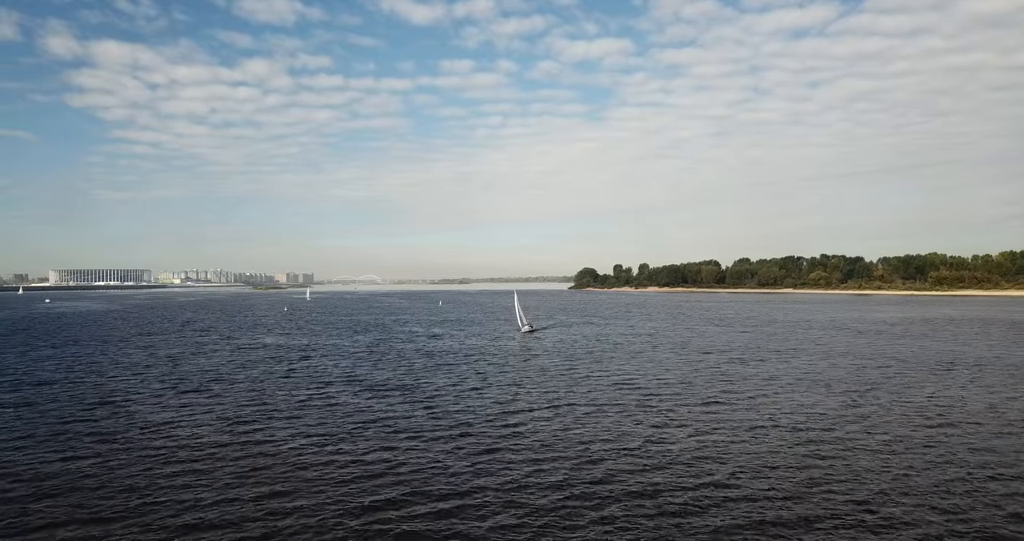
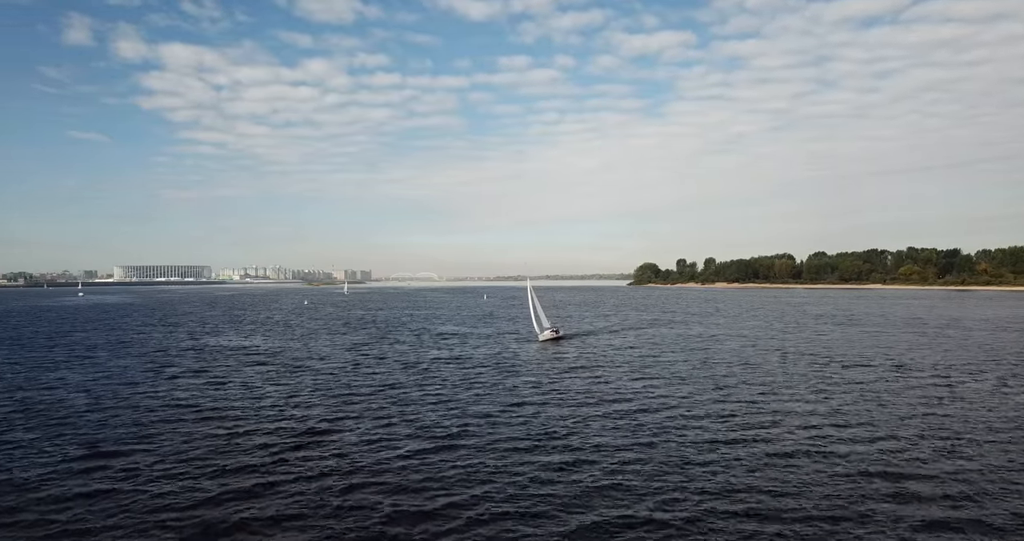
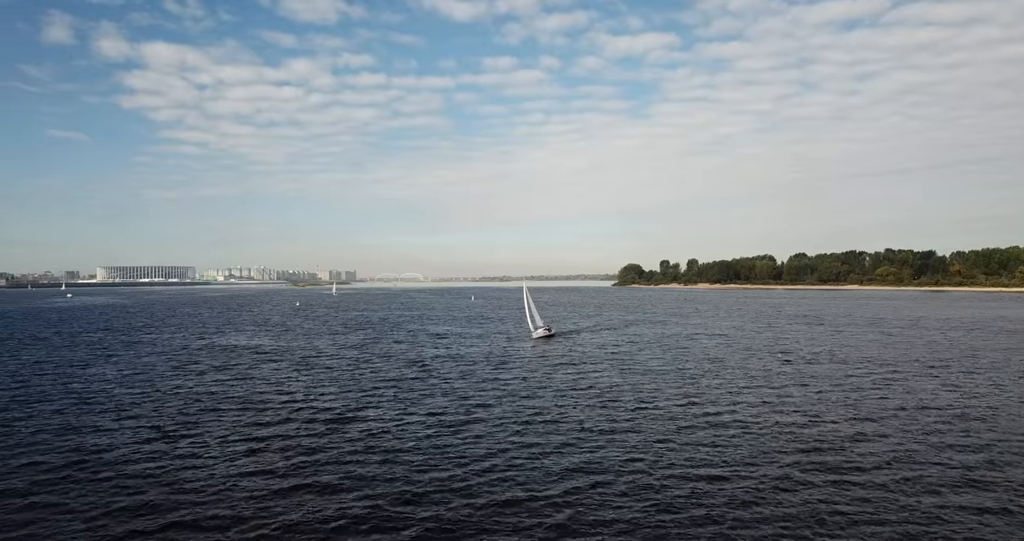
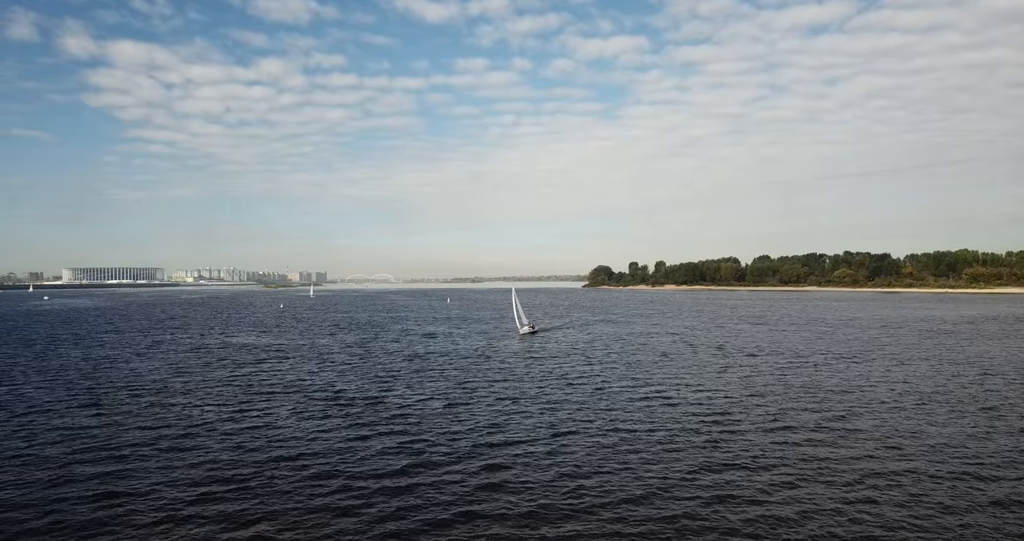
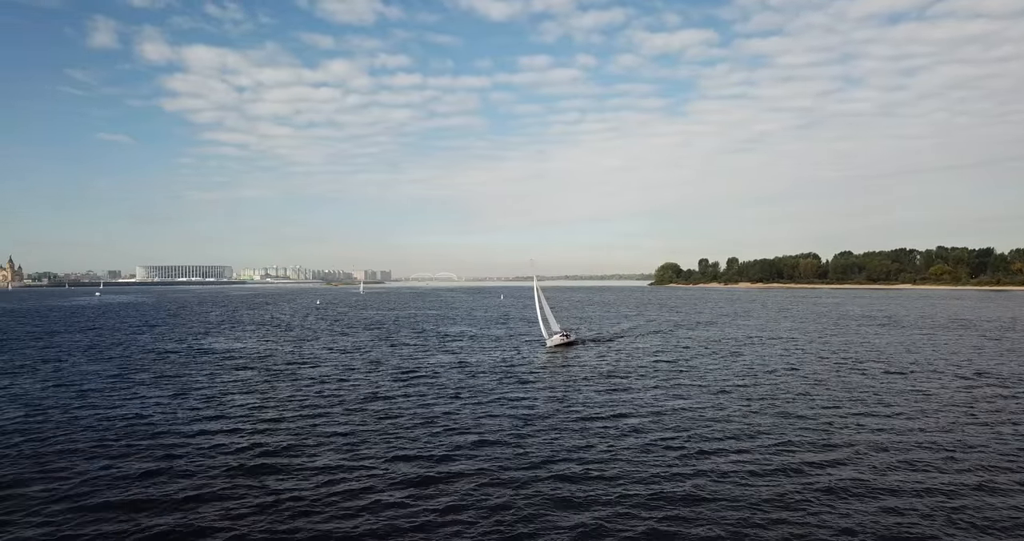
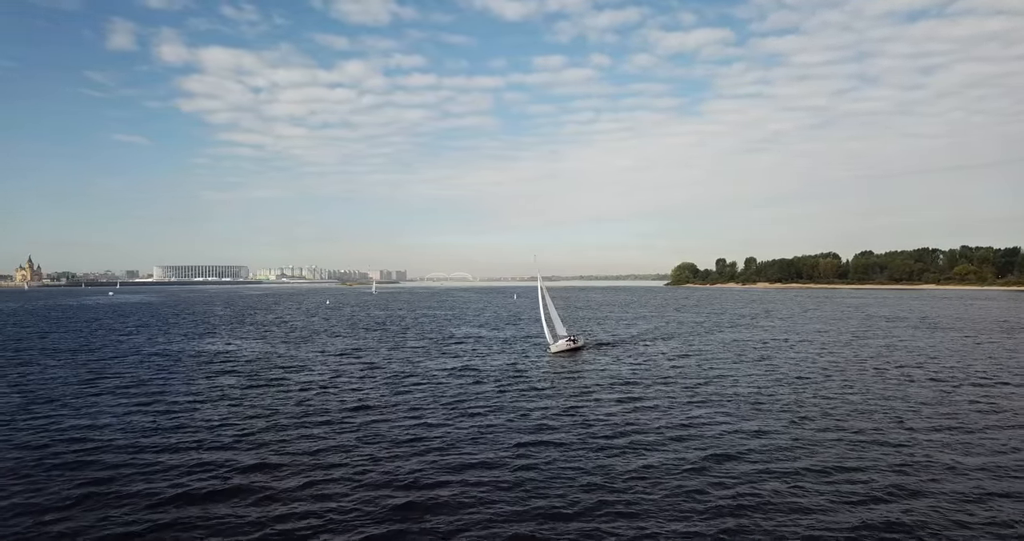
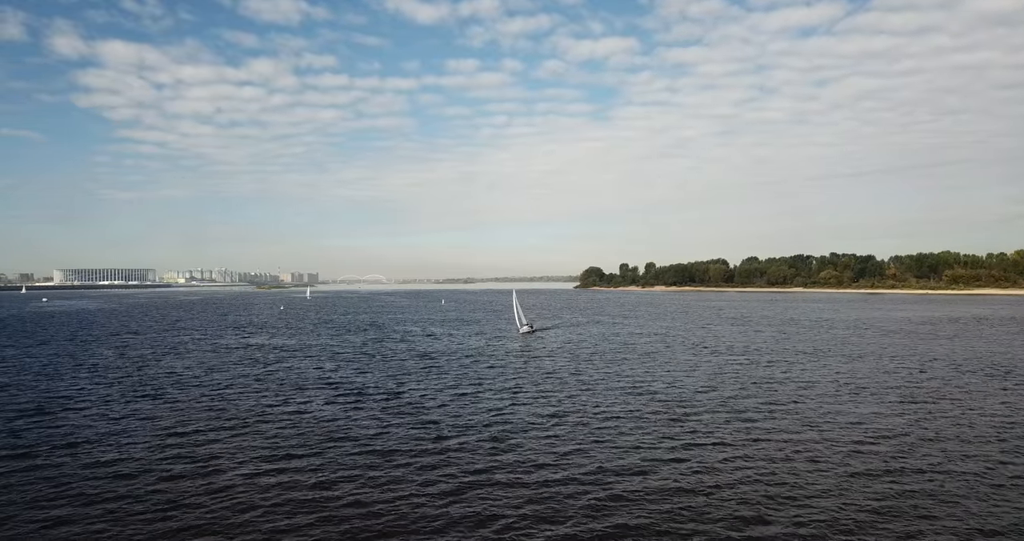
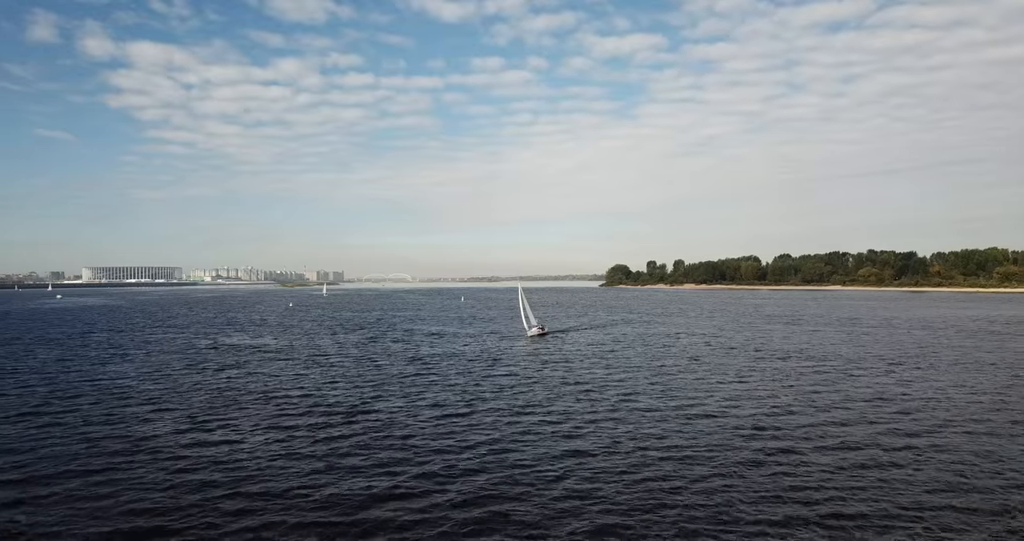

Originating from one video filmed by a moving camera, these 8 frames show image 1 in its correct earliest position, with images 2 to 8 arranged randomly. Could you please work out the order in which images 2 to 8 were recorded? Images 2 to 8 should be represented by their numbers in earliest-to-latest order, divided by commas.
7, 4, 8, 3, 2, 5, 6
